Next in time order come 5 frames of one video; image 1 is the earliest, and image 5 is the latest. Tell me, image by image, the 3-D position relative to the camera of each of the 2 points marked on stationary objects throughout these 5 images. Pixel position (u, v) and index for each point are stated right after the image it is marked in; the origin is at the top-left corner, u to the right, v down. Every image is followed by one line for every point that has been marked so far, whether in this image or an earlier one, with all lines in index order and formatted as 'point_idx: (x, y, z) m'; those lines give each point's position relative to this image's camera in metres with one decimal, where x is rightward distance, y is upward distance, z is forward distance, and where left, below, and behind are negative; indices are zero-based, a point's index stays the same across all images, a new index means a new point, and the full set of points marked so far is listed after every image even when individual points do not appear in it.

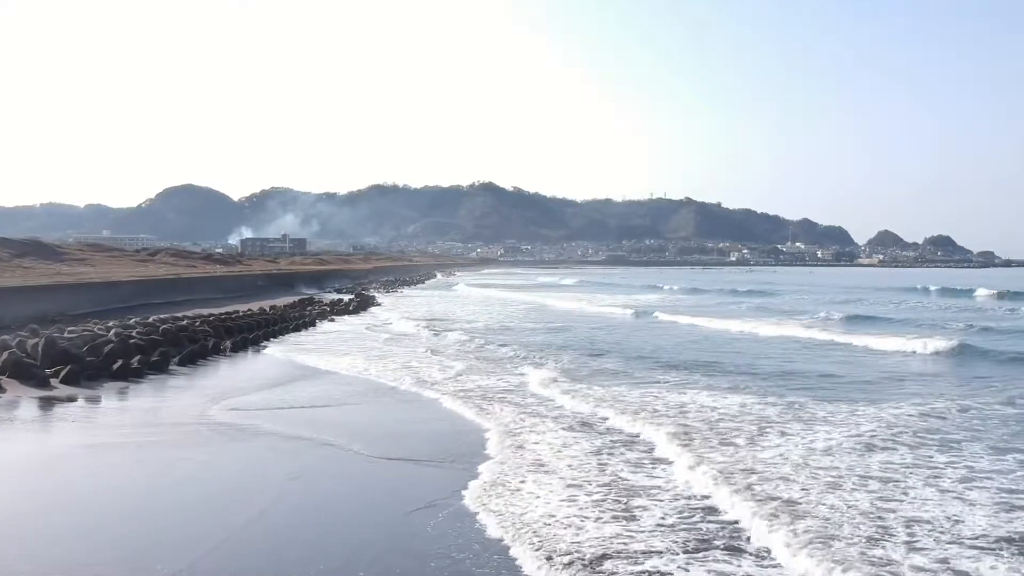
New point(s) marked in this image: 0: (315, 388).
0: (-3.4, -1.8, +14.0) m
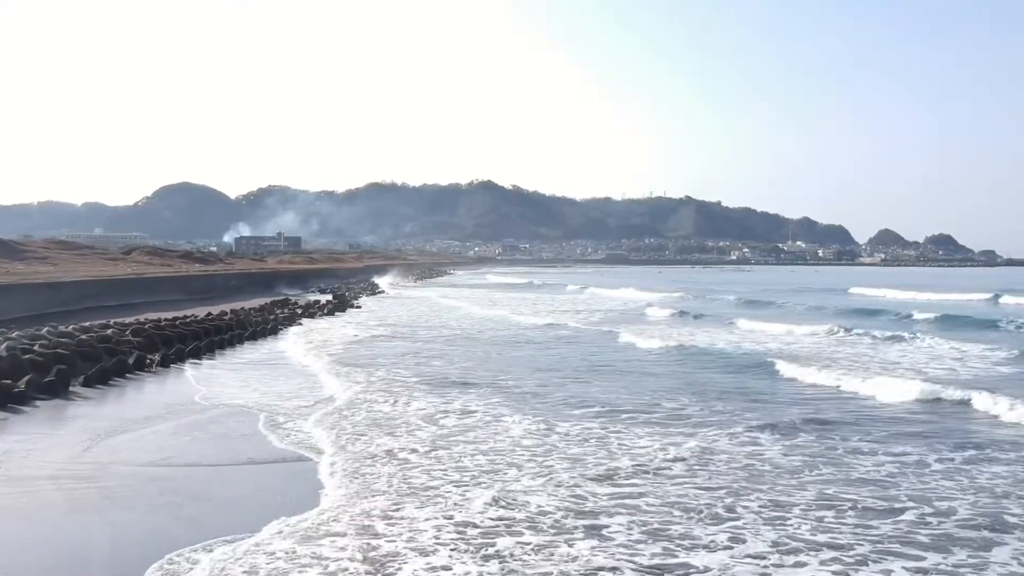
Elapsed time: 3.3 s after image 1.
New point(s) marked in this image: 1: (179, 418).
0: (-3.8, -1.8, +10.9) m
1: (-4.7, -1.8, +11.9) m
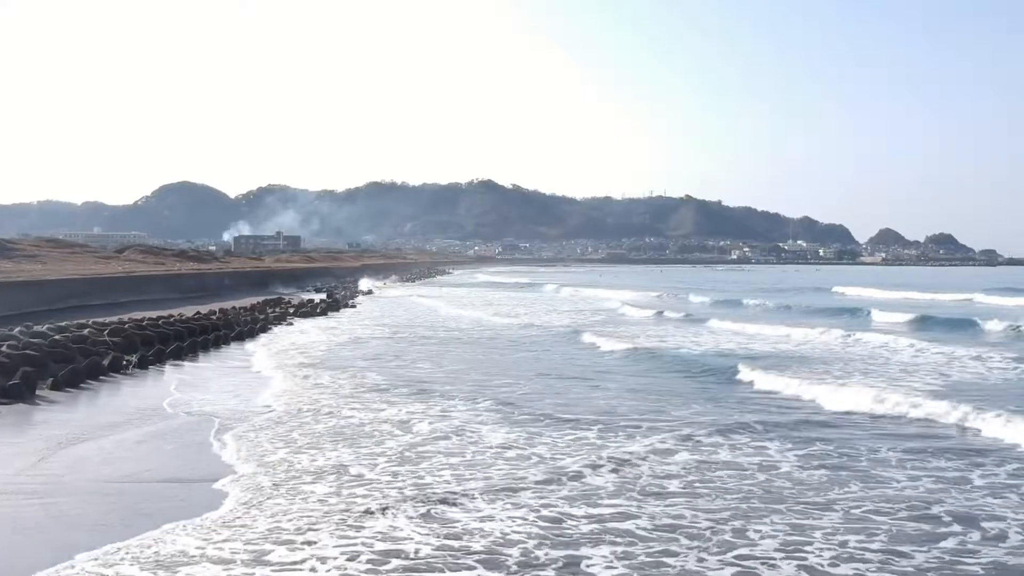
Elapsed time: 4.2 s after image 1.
0: (-3.9, -1.8, +10.1) m
1: (-4.8, -1.8, +11.1) m
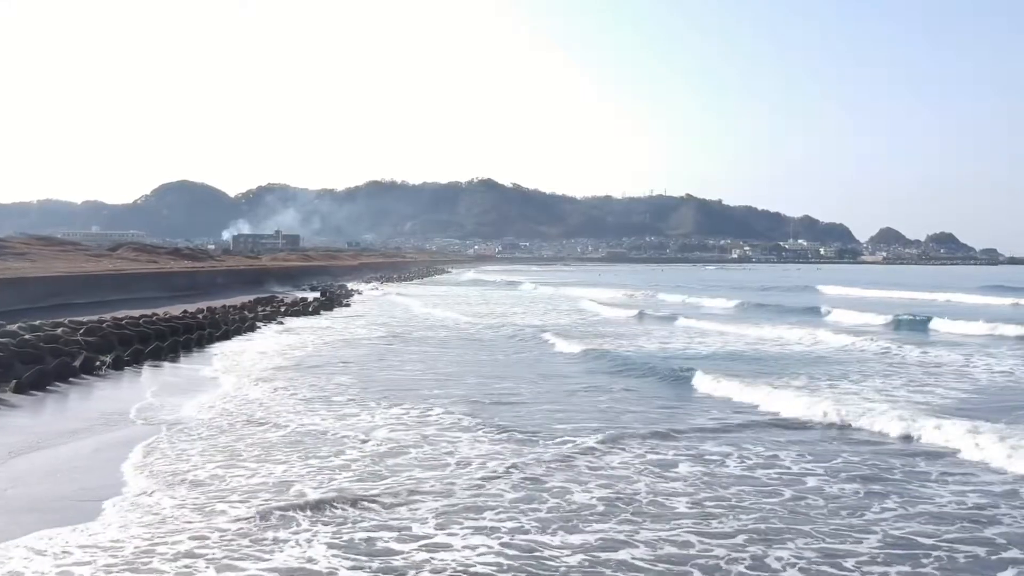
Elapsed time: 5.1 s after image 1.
0: (-4.0, -1.7, +9.2) m
1: (-4.8, -1.7, +10.2) m
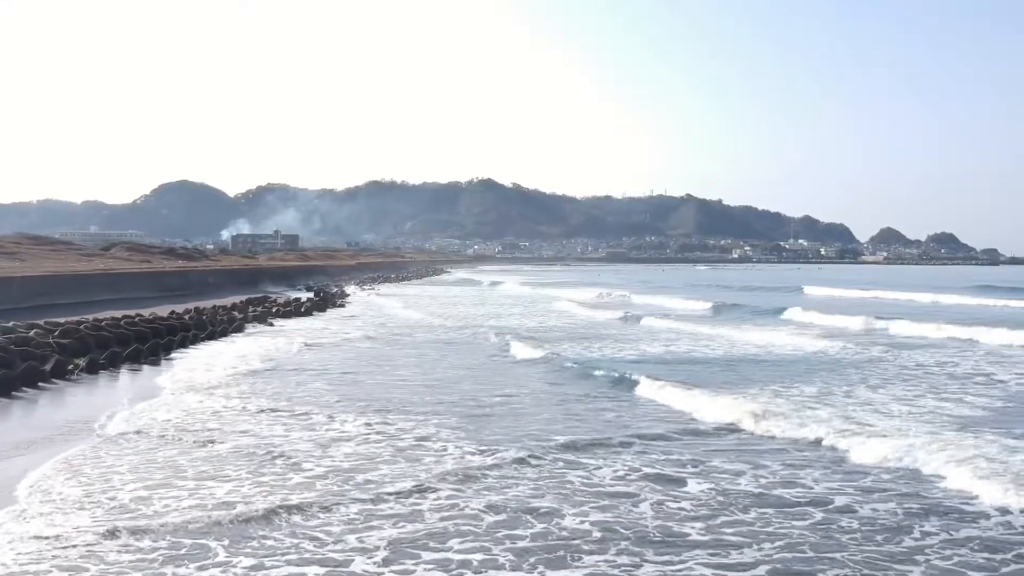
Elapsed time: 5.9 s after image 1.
0: (-4.1, -1.7, +8.4) m
1: (-4.9, -1.7, +9.4) m
